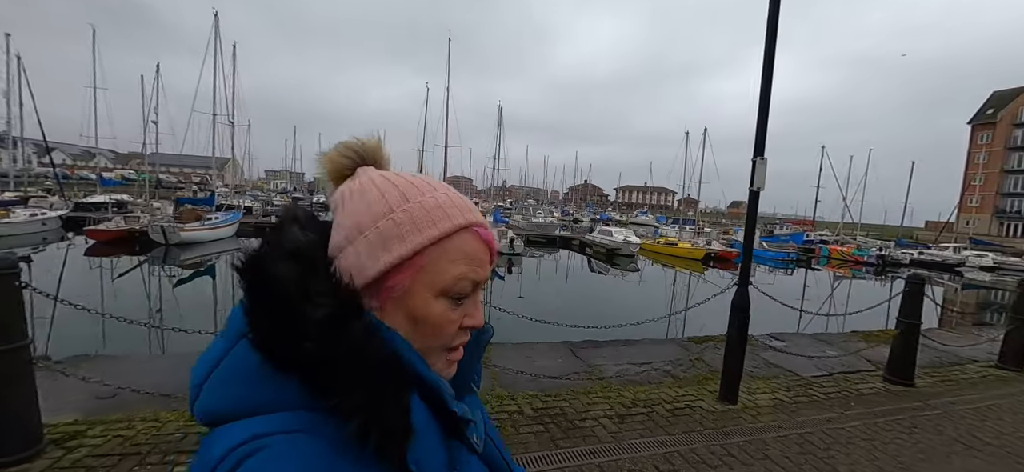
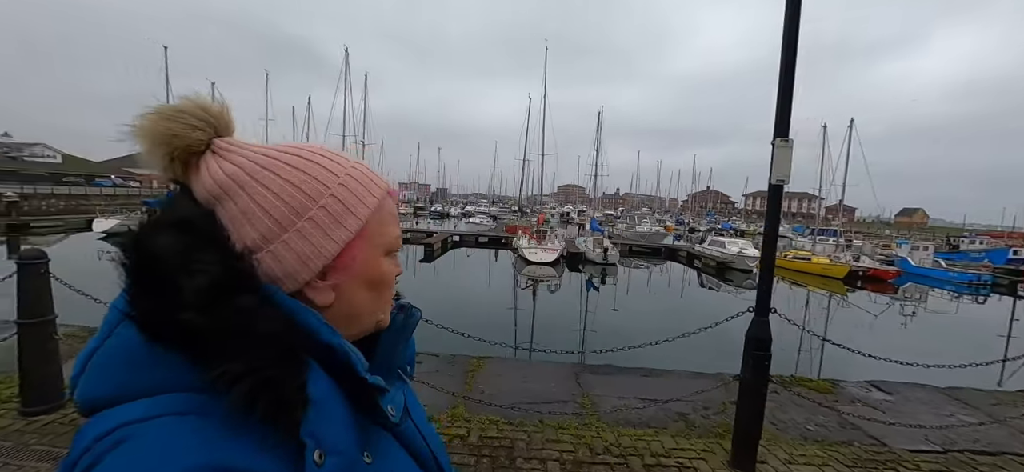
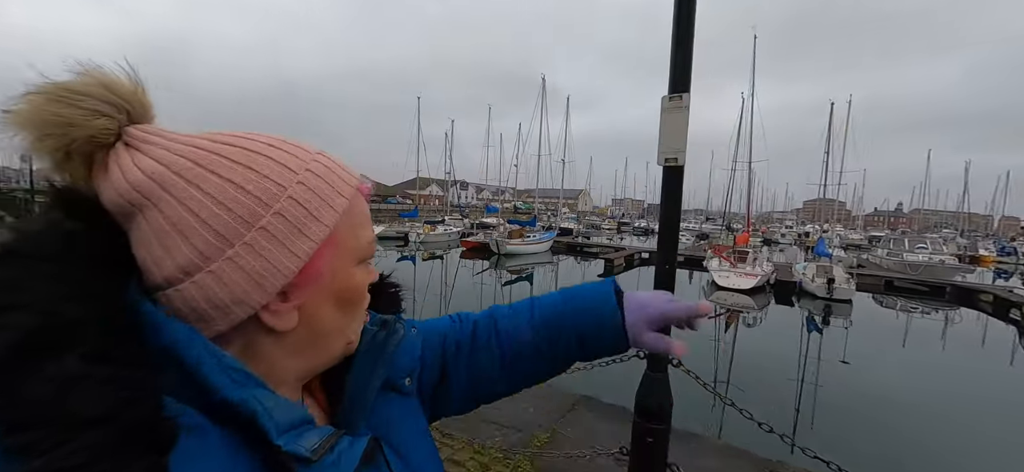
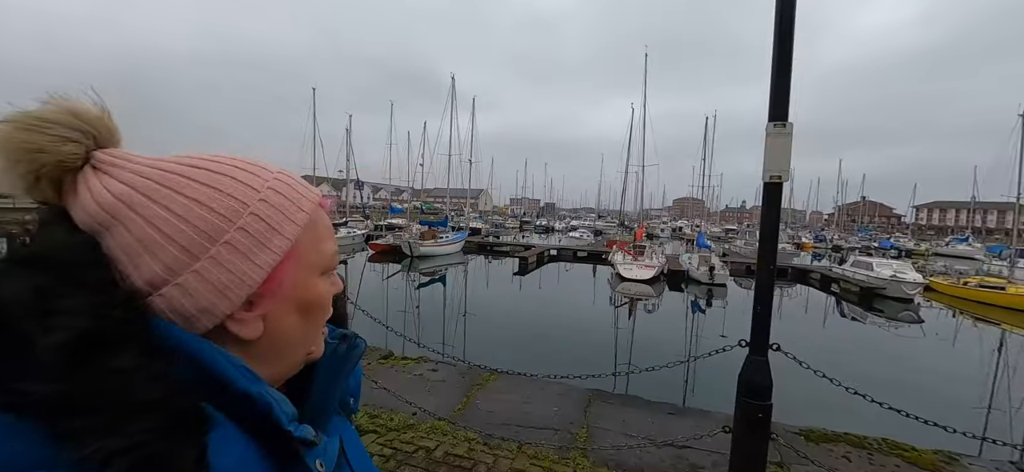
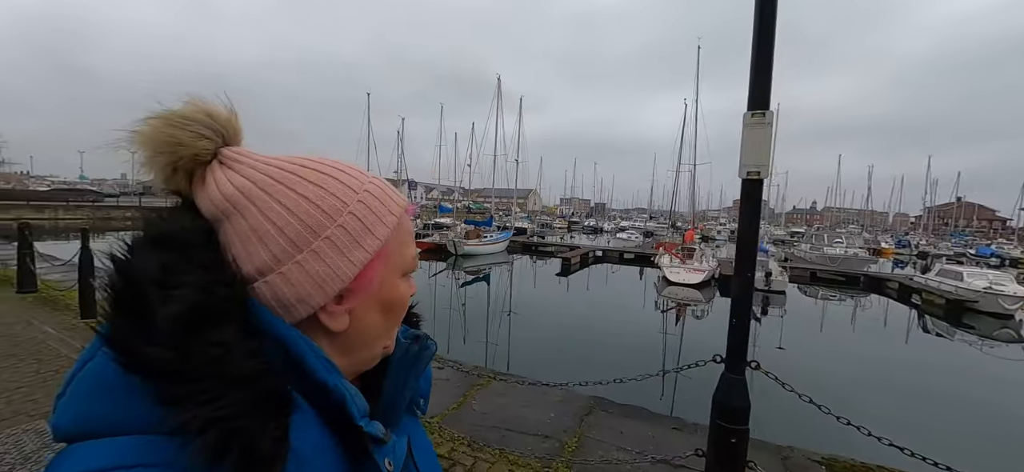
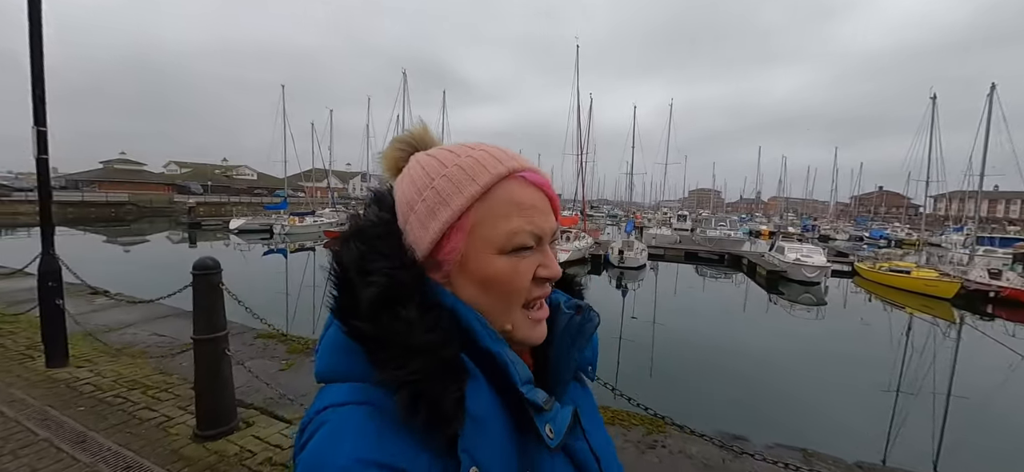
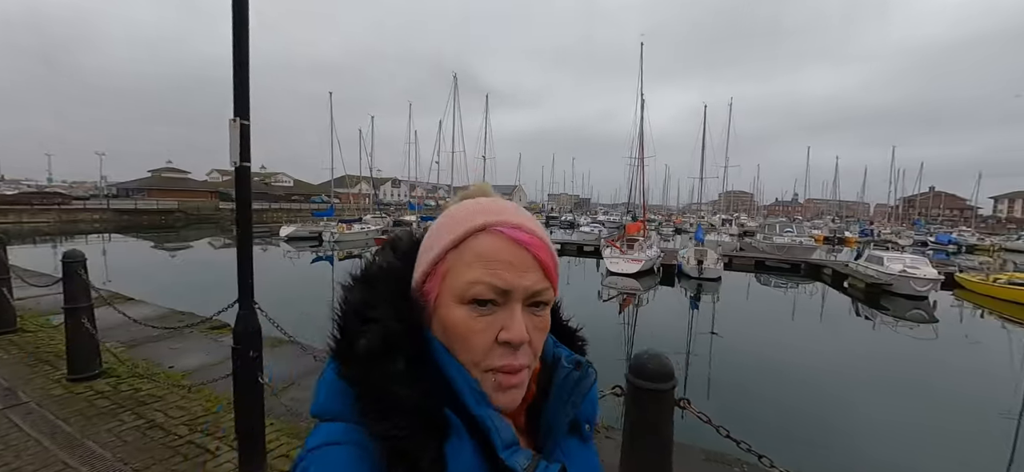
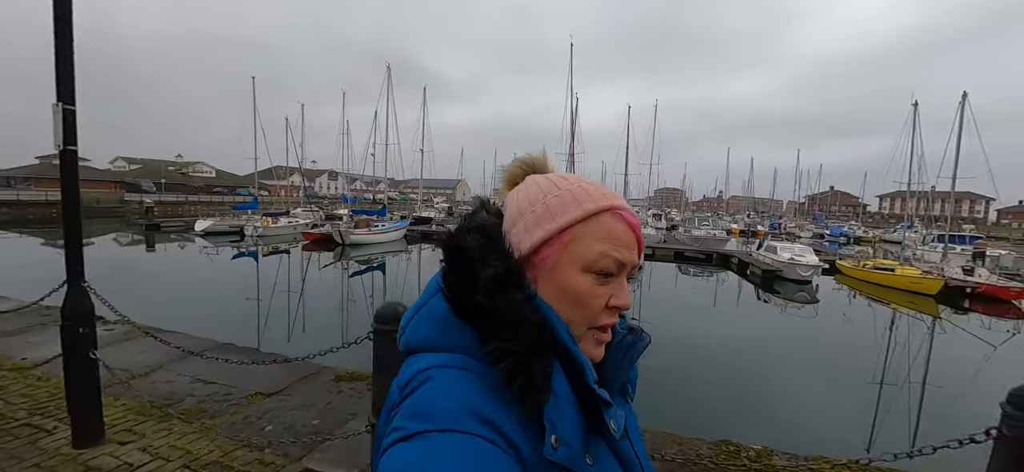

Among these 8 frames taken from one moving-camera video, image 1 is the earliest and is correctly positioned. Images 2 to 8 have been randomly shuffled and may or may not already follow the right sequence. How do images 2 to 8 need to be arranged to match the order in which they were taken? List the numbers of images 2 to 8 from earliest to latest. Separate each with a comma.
2, 4, 5, 3, 7, 8, 6
